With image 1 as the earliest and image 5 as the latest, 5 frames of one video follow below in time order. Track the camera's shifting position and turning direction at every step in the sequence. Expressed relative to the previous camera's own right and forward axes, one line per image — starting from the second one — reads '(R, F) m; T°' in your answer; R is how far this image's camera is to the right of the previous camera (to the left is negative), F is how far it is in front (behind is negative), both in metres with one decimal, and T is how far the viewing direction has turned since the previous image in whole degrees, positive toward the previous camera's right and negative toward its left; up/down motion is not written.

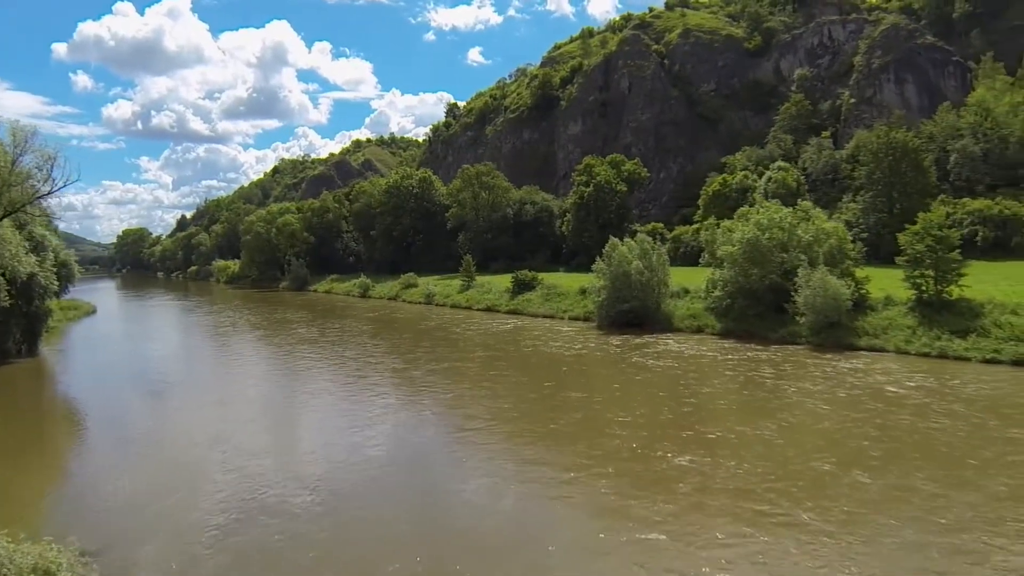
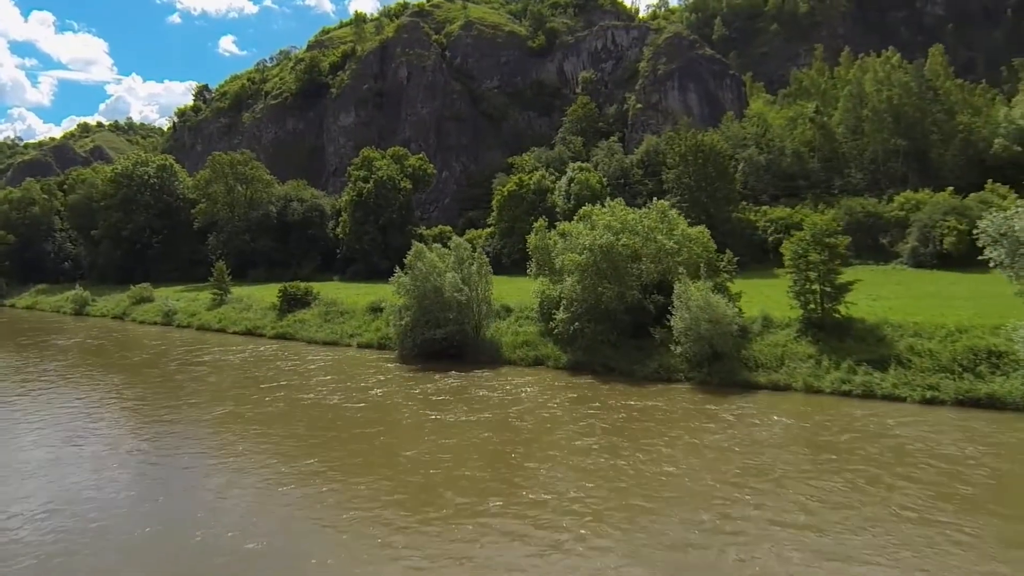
(-0.5, +11.4) m; +17°
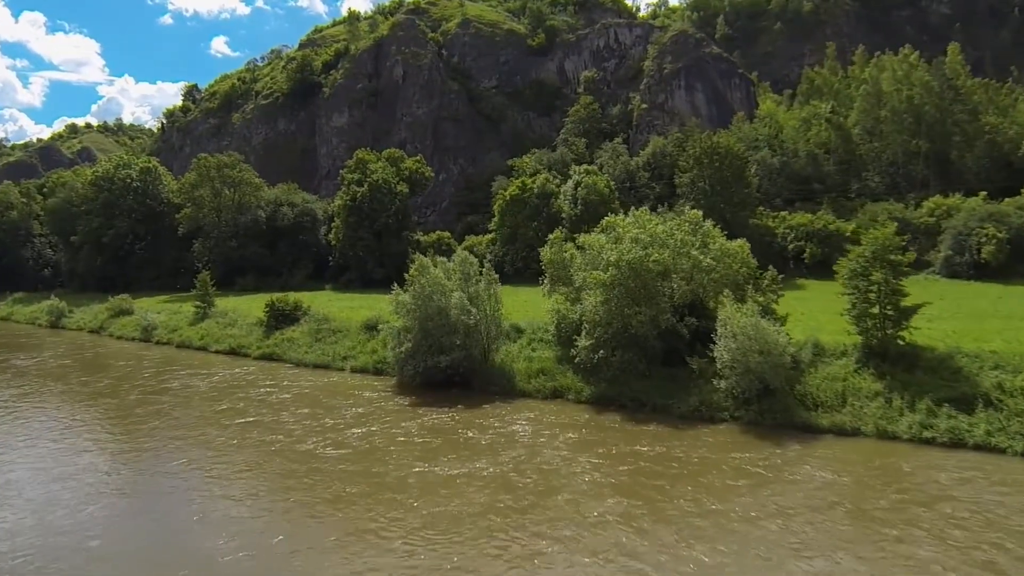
(-0.8, +3.9) m; 0°
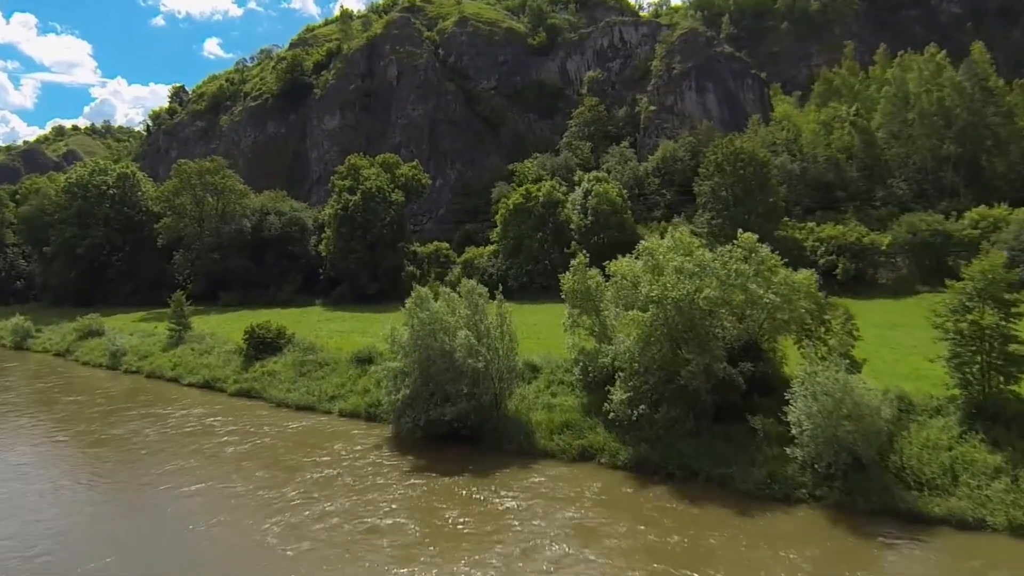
(-0.8, +5.0) m; 0°
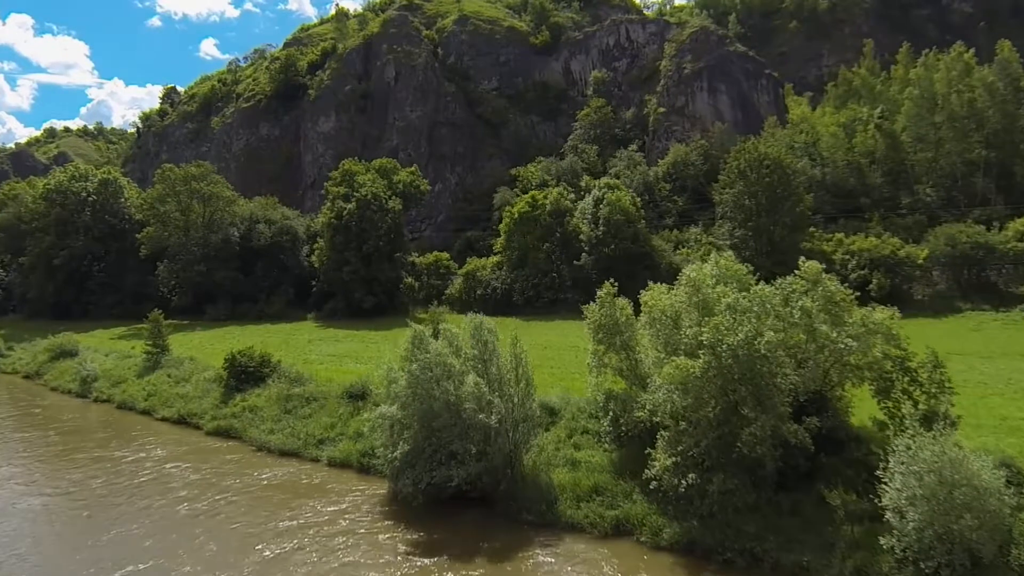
(-0.6, +4.1) m; 0°
